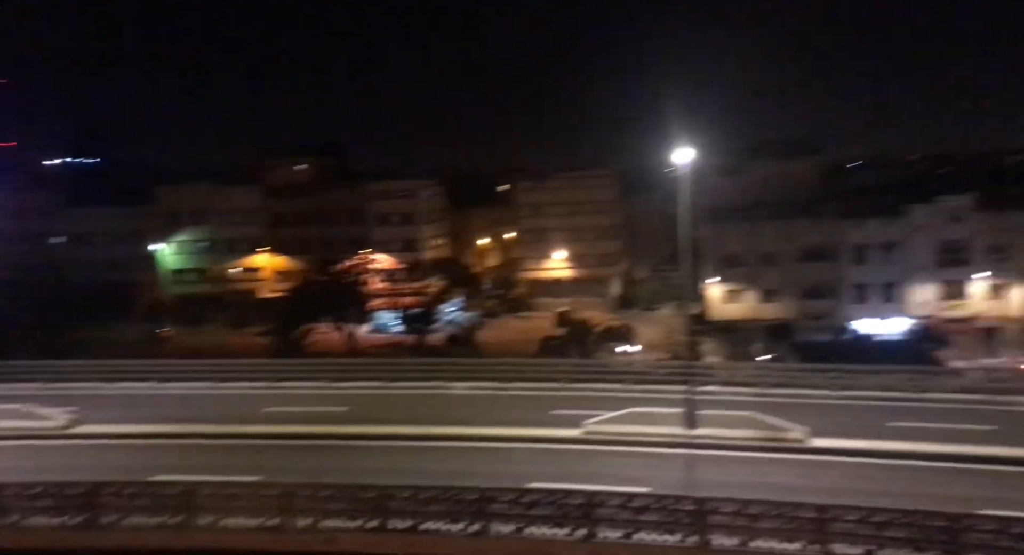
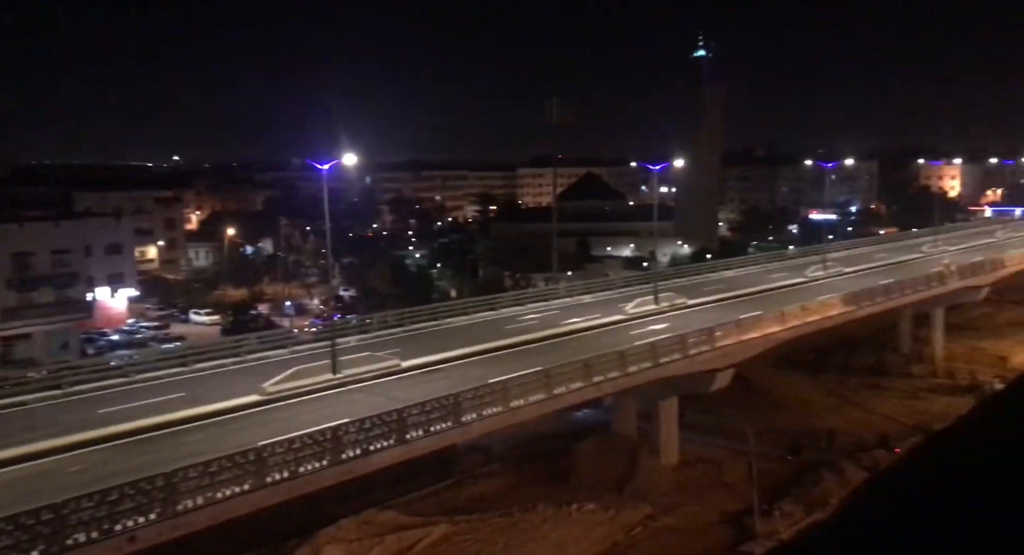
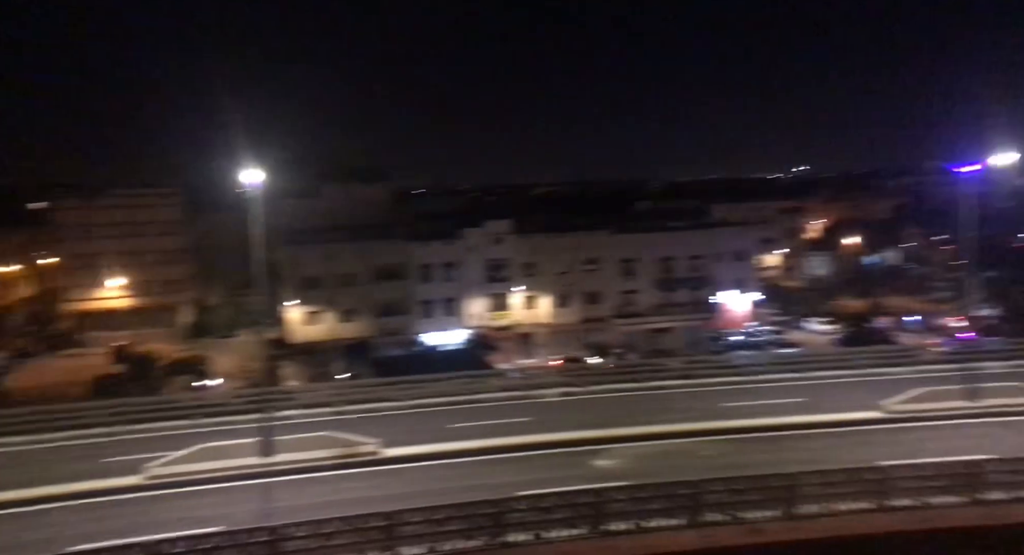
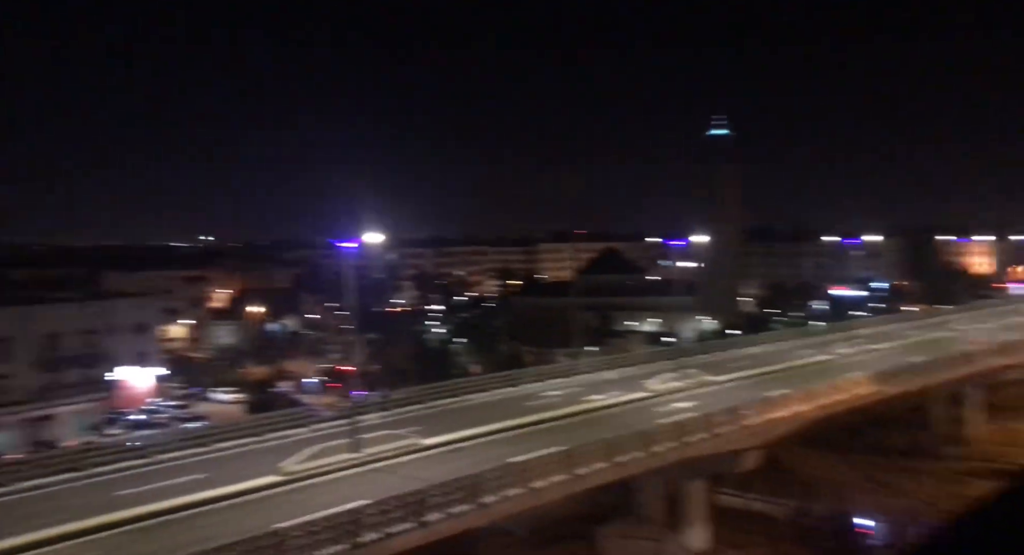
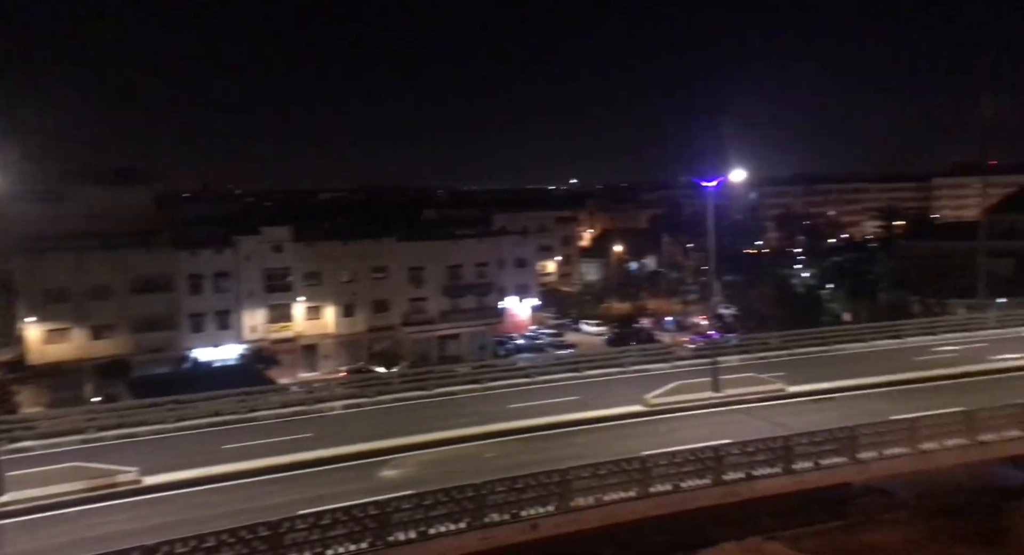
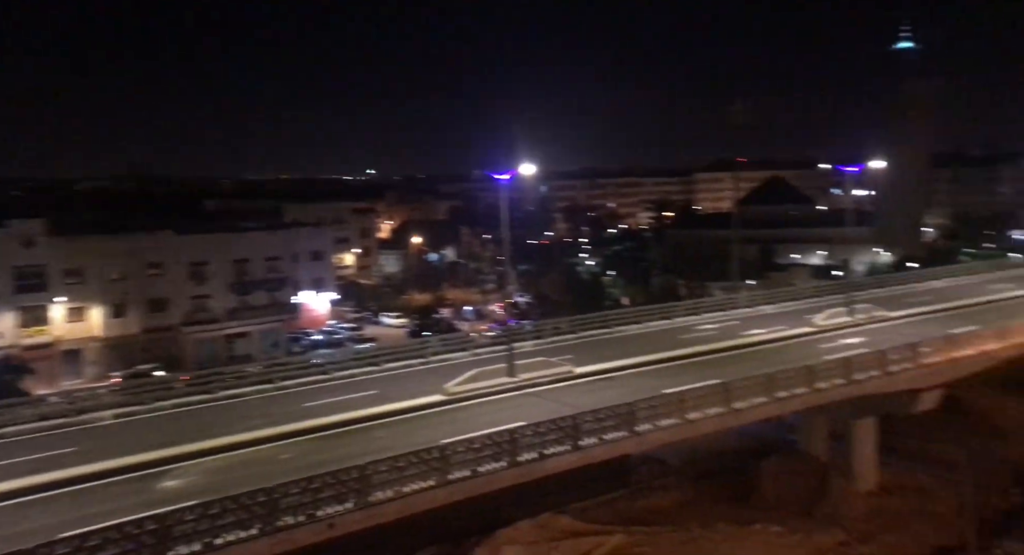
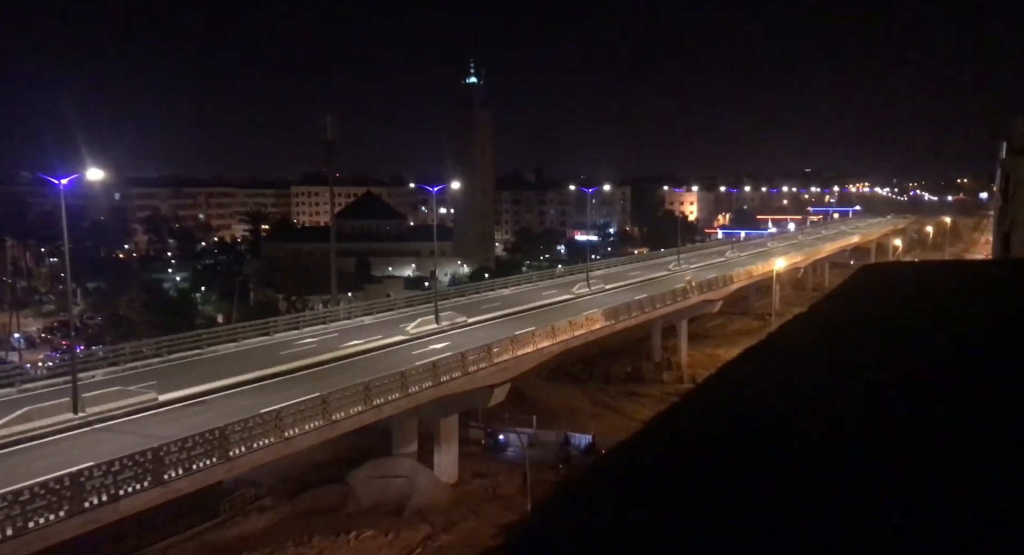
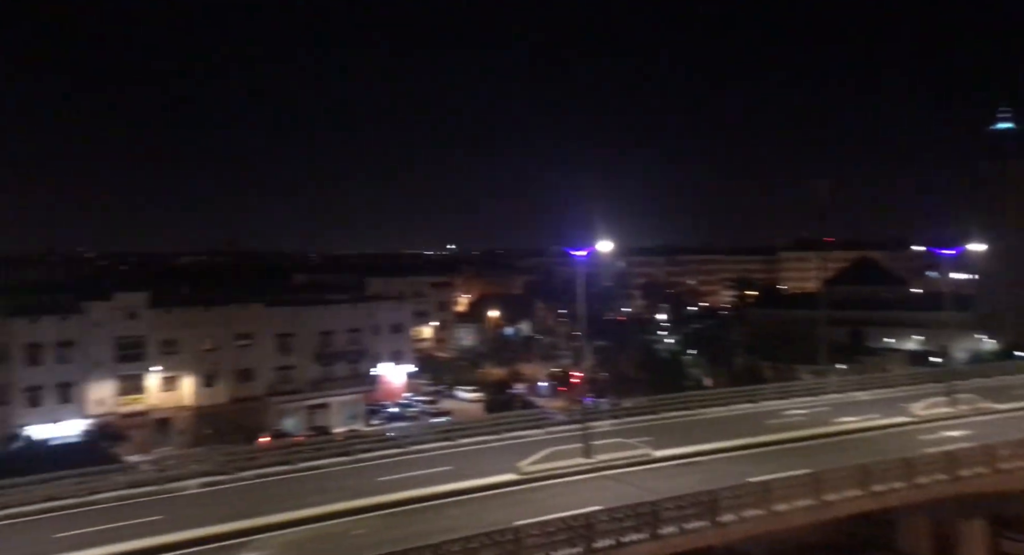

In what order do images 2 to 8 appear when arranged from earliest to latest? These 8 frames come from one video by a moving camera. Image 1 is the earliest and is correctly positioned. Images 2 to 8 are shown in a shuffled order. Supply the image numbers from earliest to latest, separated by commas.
3, 5, 6, 2, 7, 4, 8
